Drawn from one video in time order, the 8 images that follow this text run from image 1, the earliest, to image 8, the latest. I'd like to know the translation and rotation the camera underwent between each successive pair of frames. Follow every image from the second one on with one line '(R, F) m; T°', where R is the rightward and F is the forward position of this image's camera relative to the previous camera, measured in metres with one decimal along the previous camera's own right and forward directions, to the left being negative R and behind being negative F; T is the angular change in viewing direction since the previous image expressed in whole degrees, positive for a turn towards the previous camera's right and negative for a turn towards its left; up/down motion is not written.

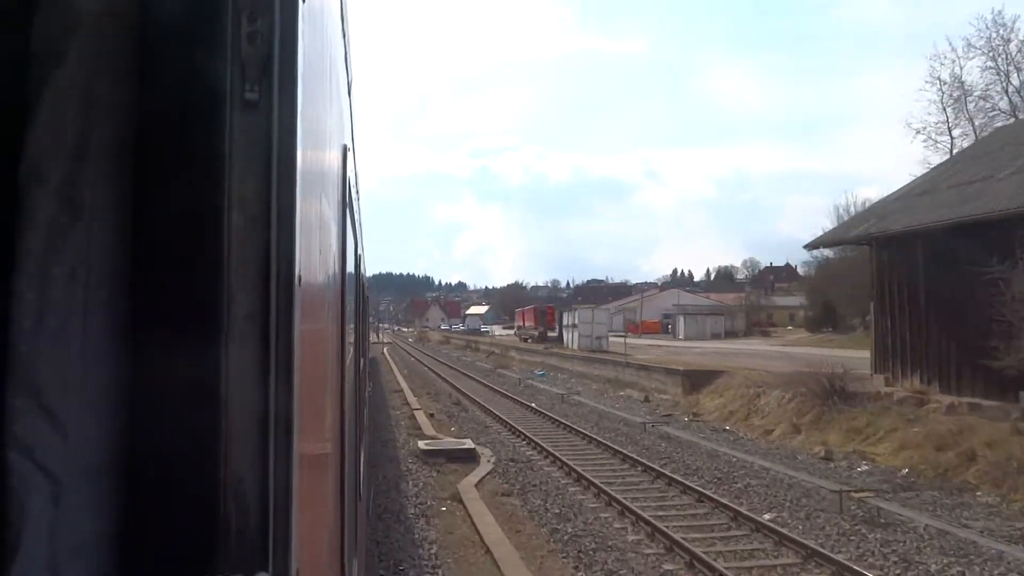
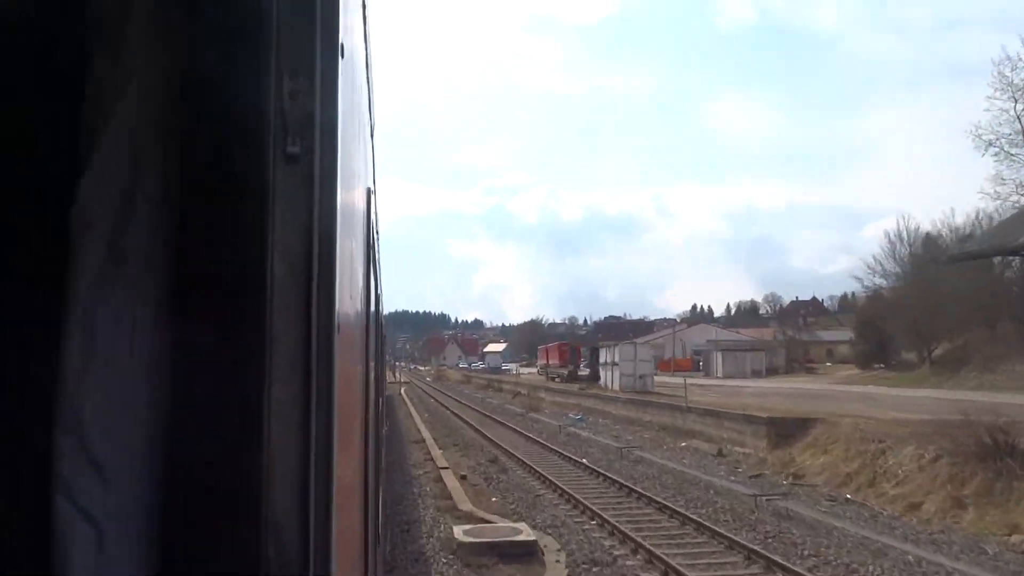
(-0.2, +1.4) m; -1°
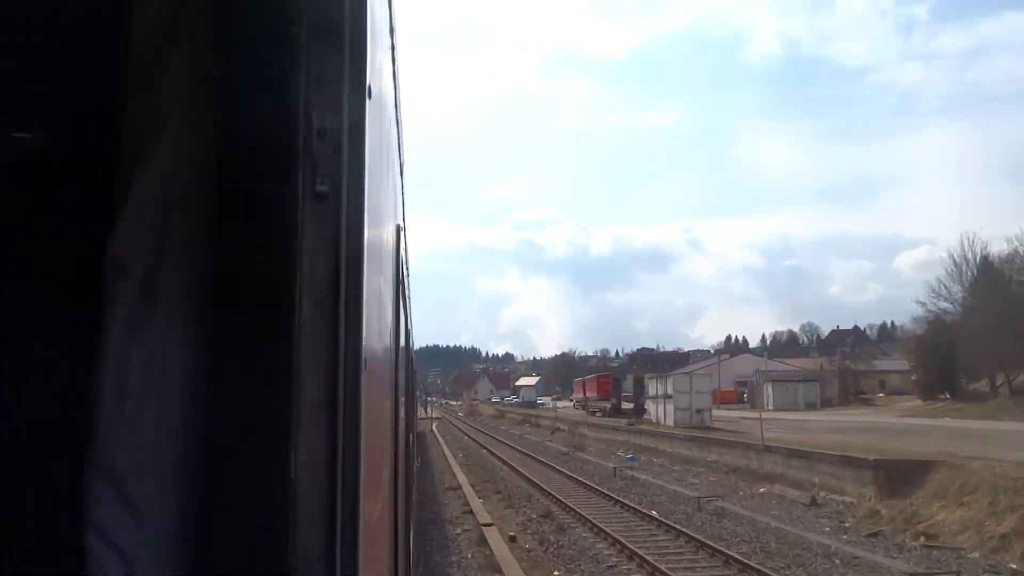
(-0.1, +1.0) m; -2°
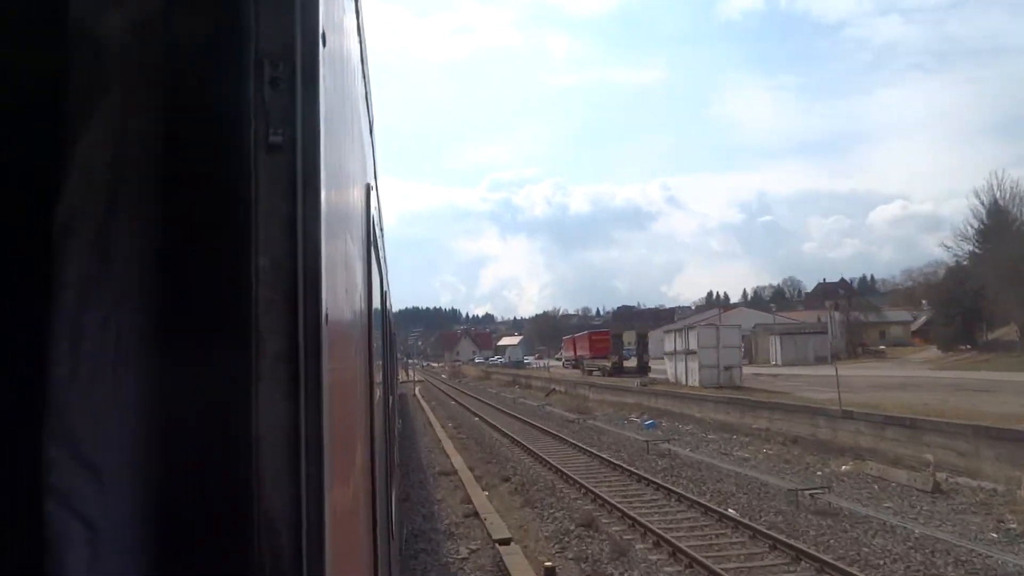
(-0.2, +1.6) m; +1°
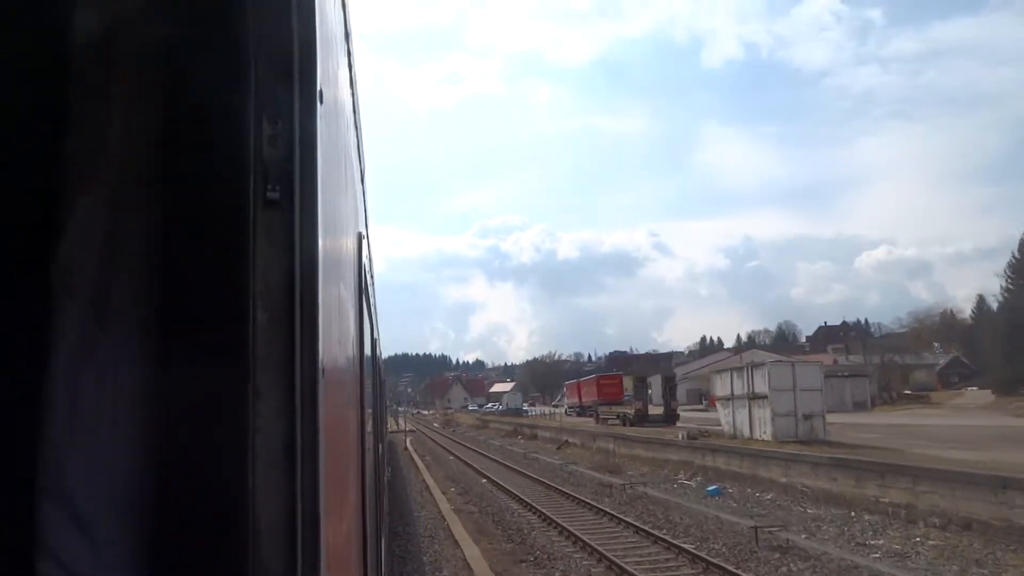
(-0.3, +1.9) m; +1°
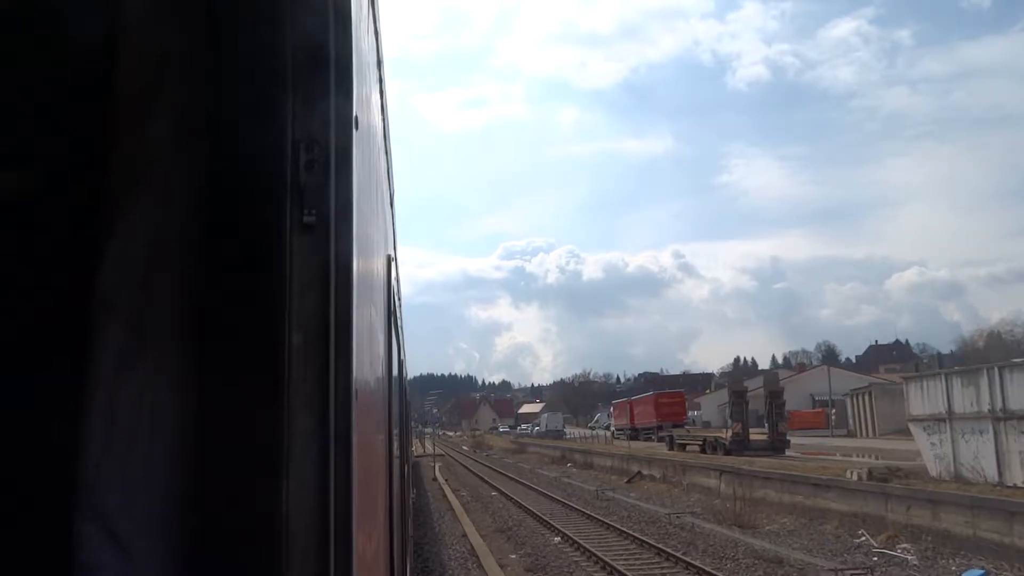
(-0.4, +2.8) m; -2°
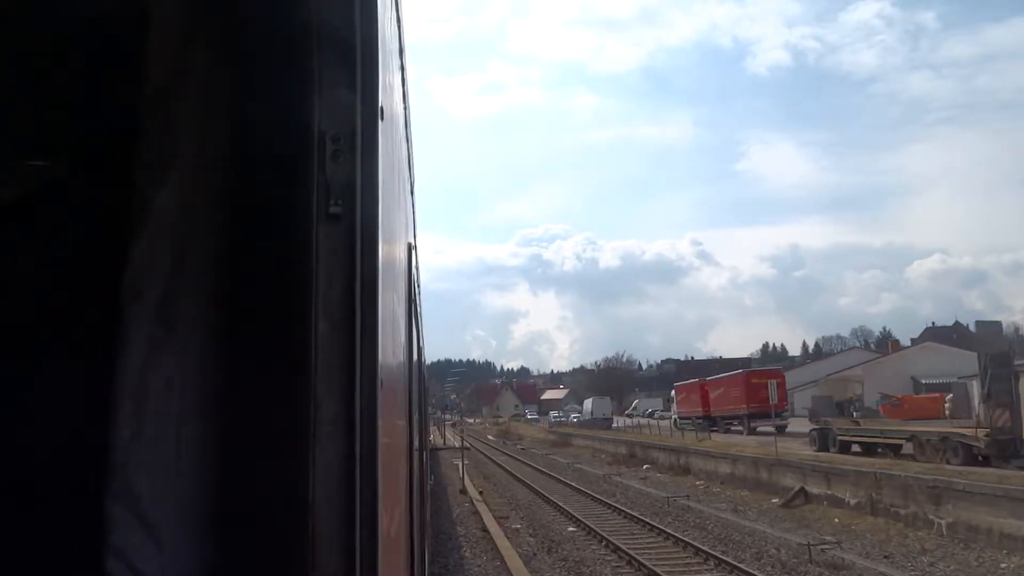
(-0.3, +2.0) m; -1°
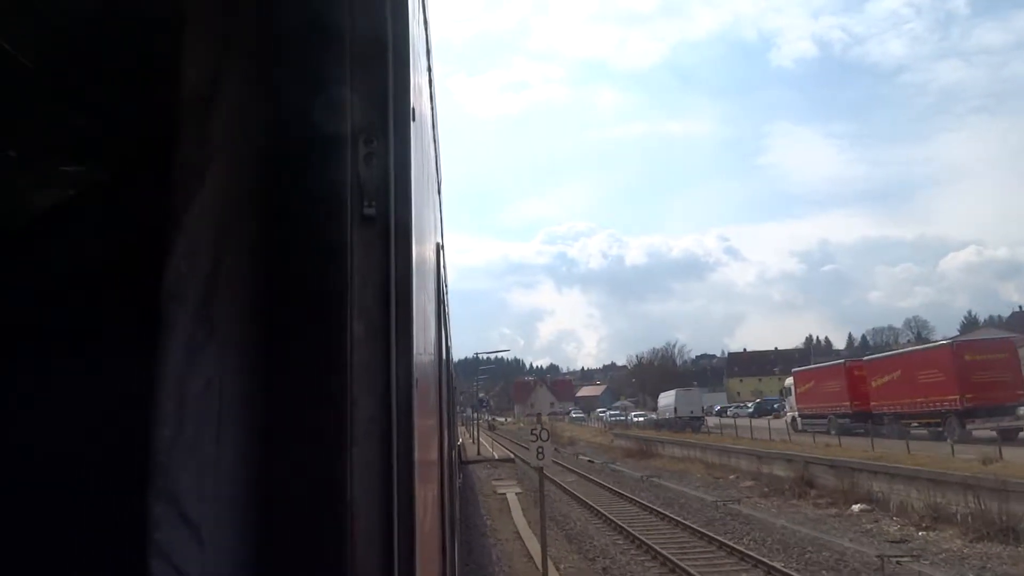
(-0.4, +0.9) m; -2°
